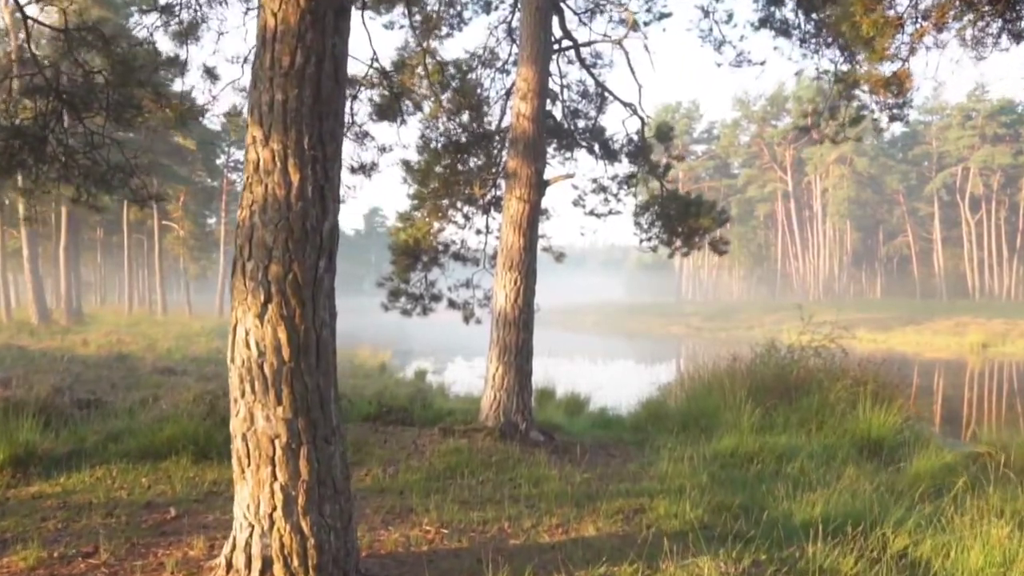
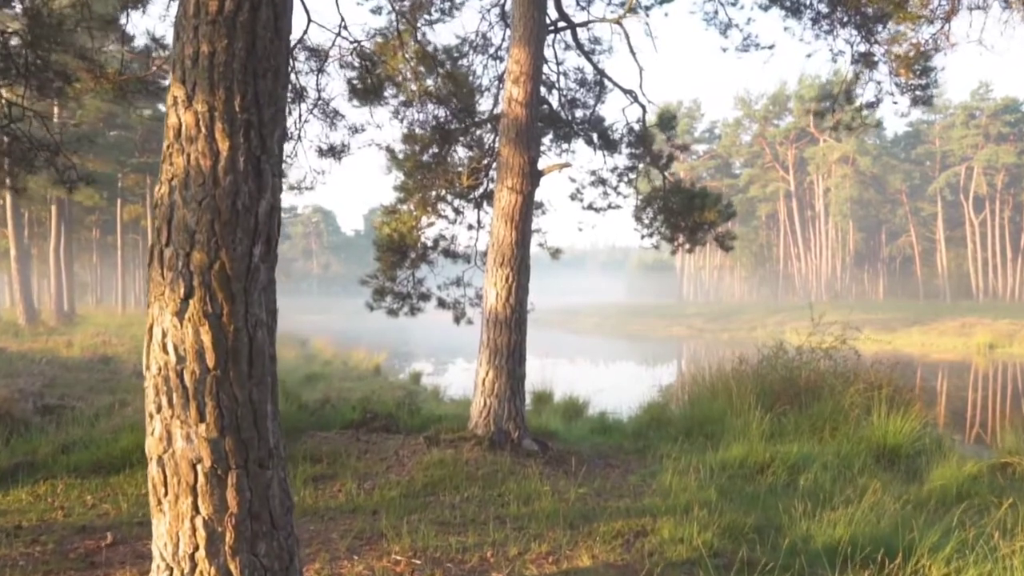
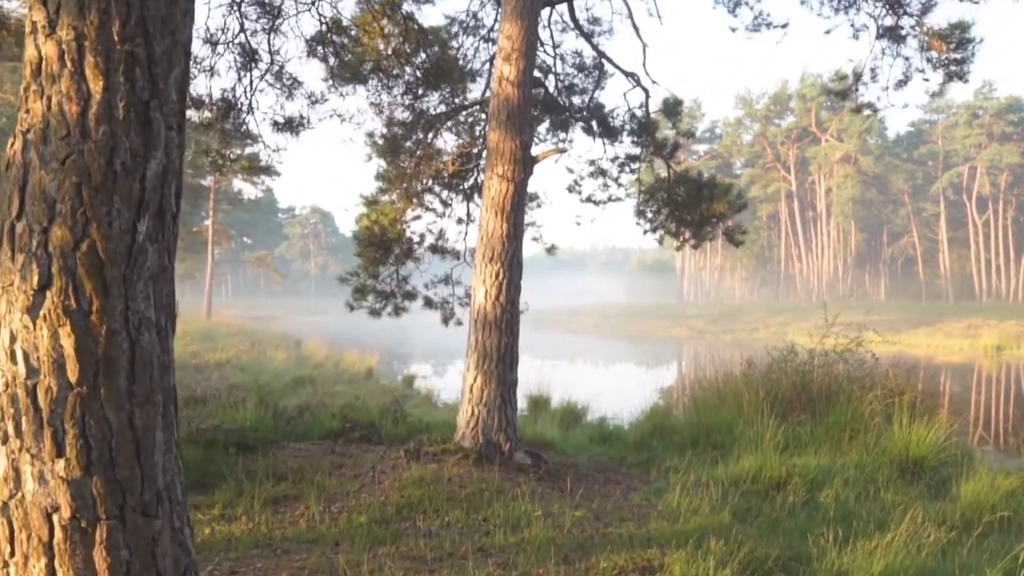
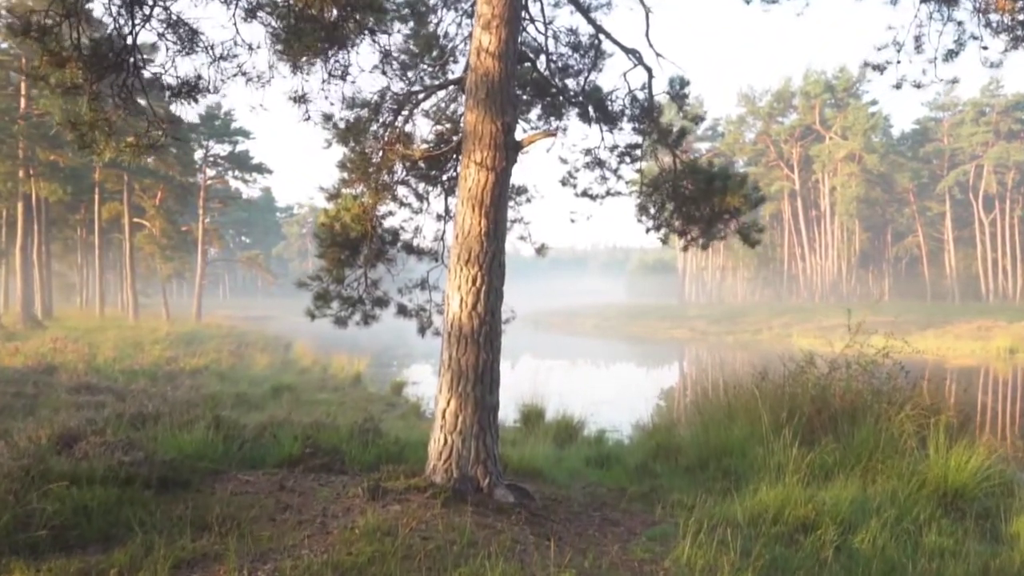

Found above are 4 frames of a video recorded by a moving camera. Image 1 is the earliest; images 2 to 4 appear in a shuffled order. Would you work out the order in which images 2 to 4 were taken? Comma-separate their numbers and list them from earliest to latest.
2, 3, 4
